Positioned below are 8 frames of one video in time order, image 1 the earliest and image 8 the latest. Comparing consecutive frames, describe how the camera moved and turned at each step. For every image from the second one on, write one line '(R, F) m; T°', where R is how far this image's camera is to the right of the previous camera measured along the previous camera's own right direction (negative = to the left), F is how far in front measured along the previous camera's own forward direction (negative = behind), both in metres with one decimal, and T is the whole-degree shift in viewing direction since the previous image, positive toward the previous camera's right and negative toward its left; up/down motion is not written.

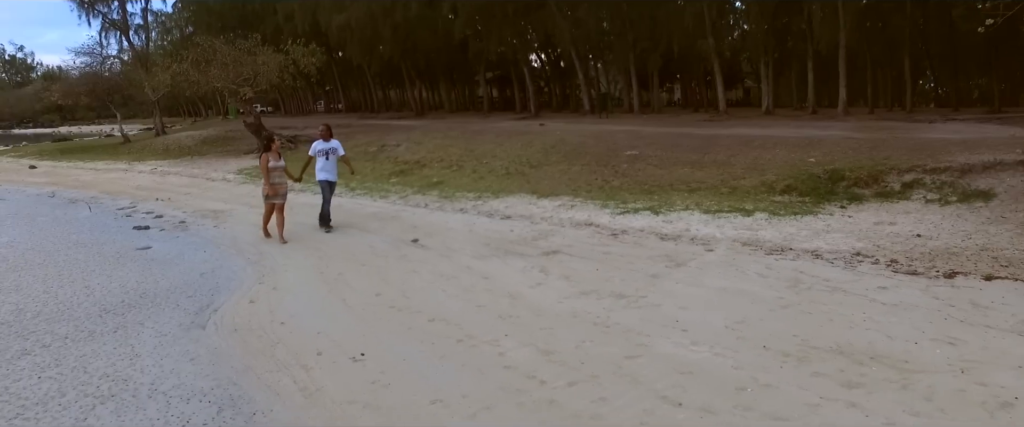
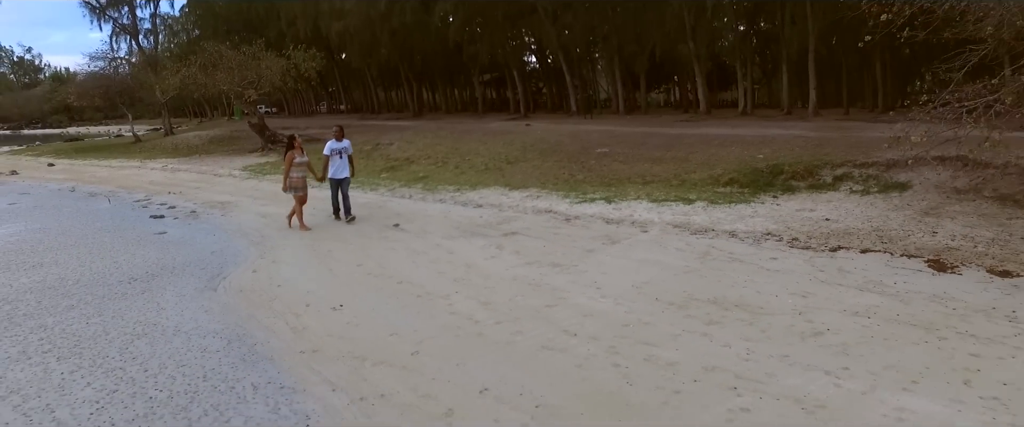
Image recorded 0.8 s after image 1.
(+0.5, -1.3) m; 0°
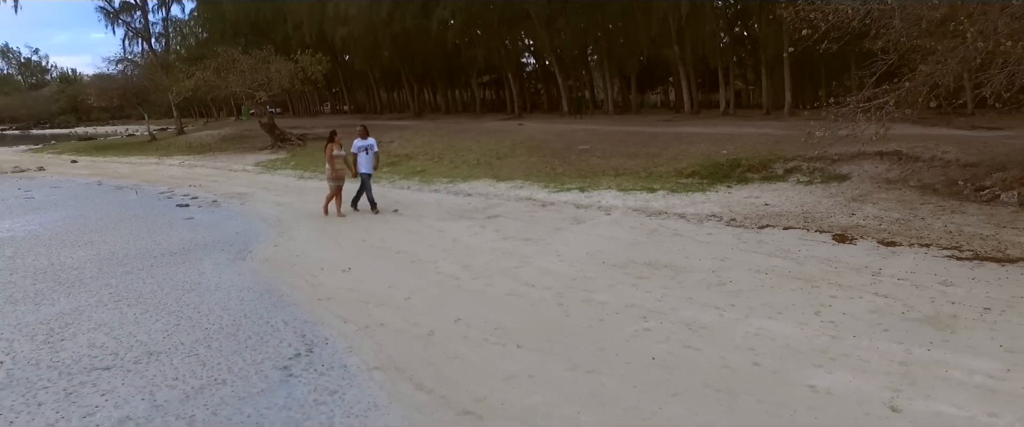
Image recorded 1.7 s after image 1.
(+0.3, -1.4) m; 0°
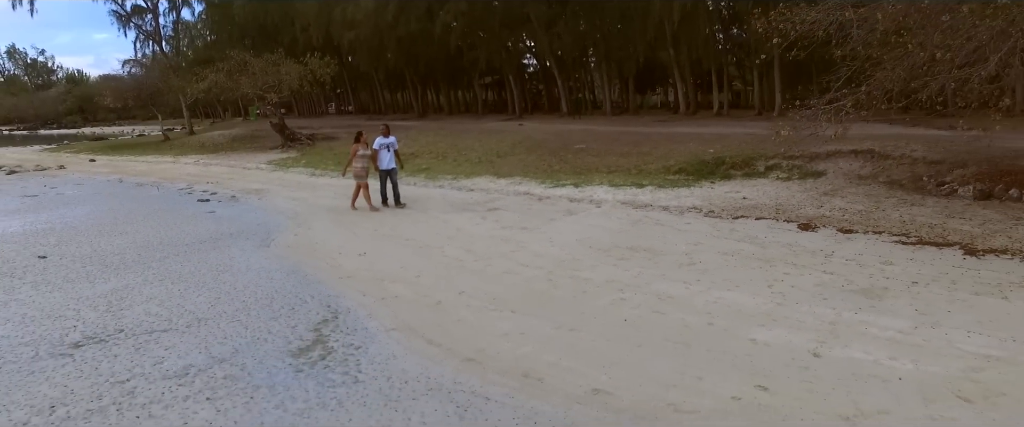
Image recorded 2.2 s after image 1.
(+0.1, -0.9) m; 0°
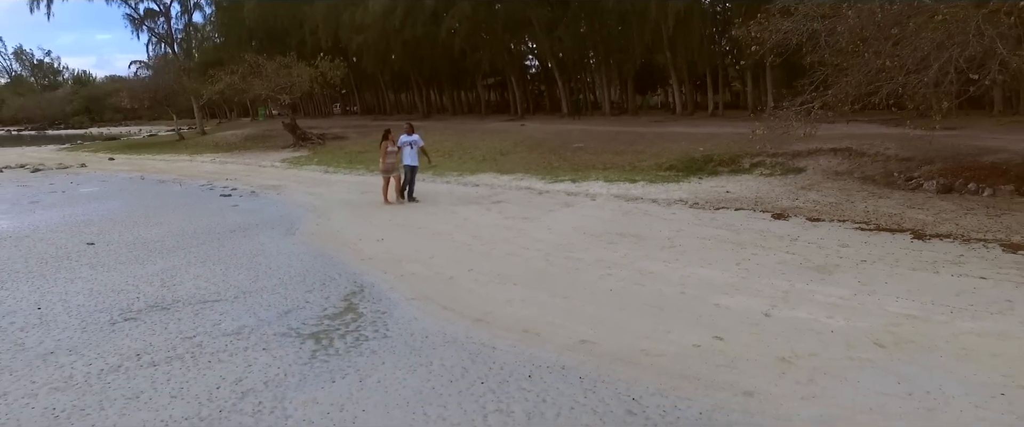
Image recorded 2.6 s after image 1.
(0.0, -1.0) m; 0°
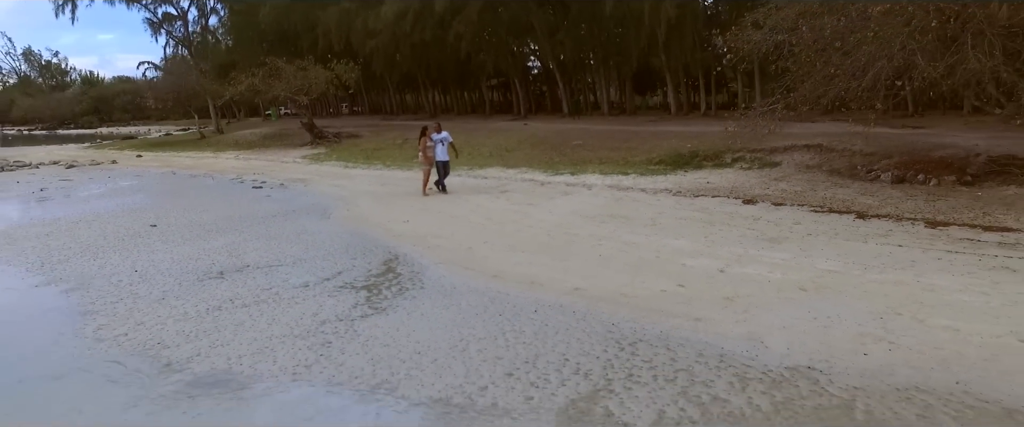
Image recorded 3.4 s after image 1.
(-0.1, -1.6) m; 0°
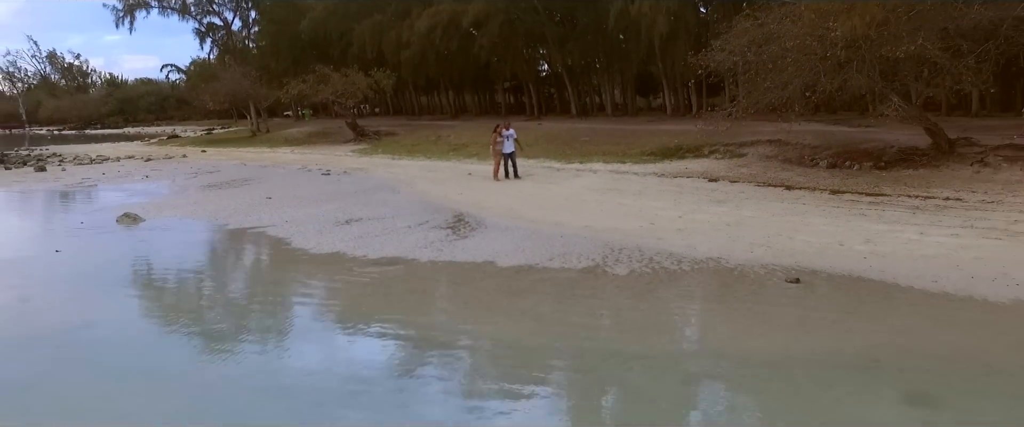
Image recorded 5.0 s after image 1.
(-0.4, -4.0) m; 0°
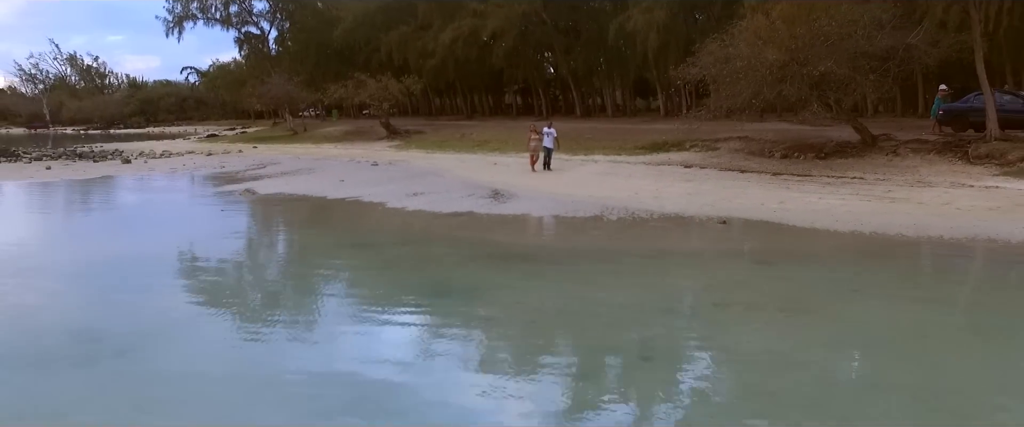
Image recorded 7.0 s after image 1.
(-0.5, -4.4) m; 0°
